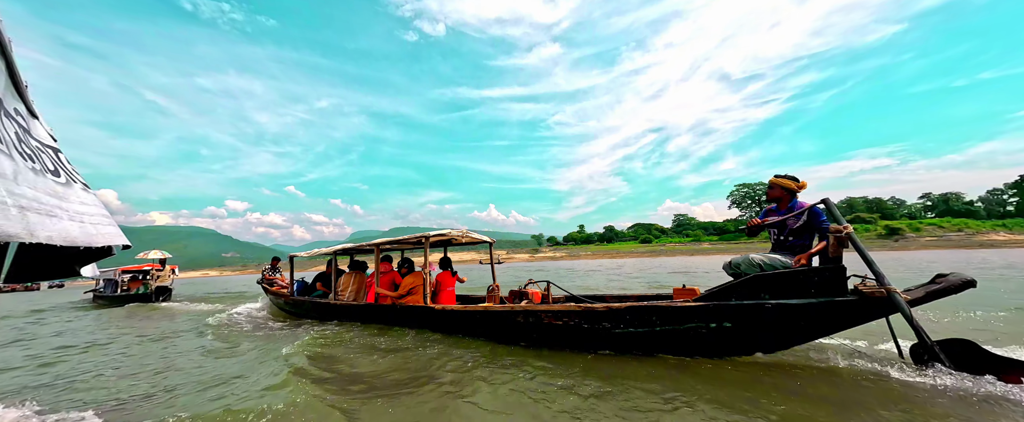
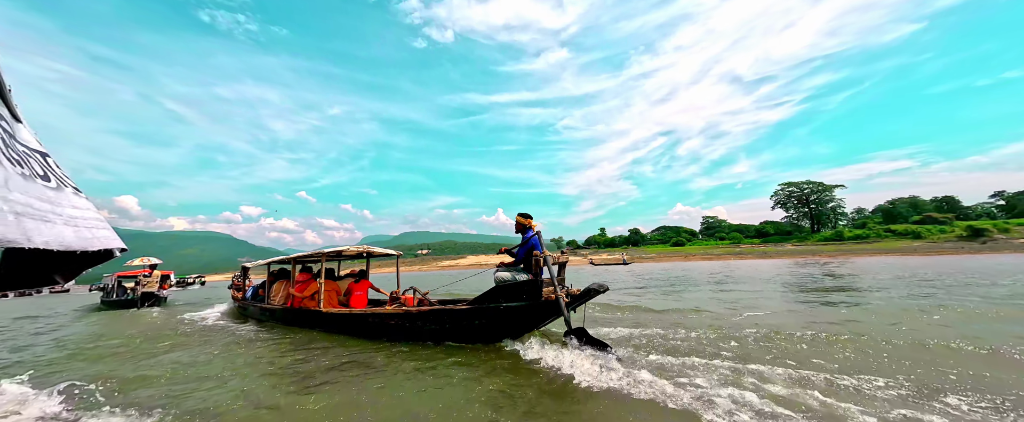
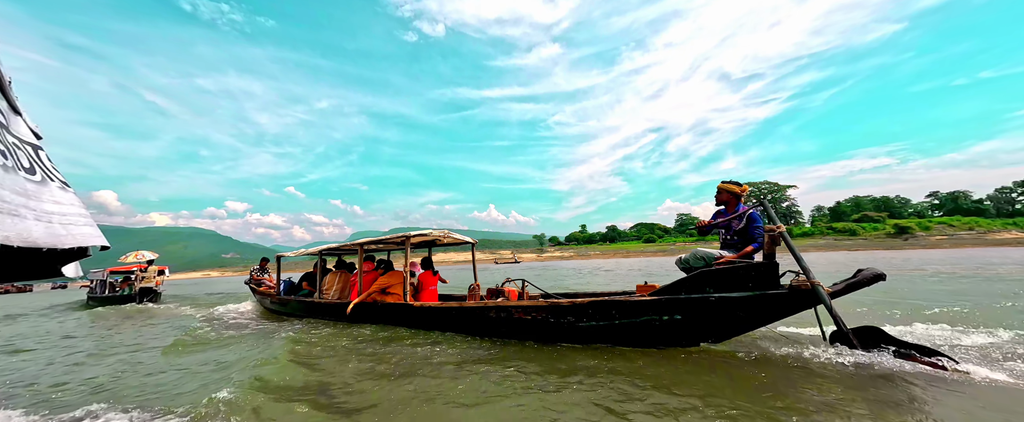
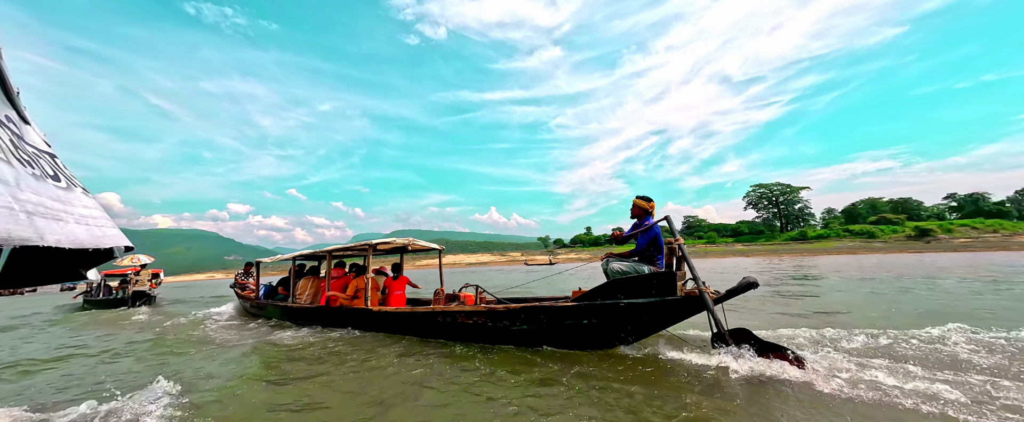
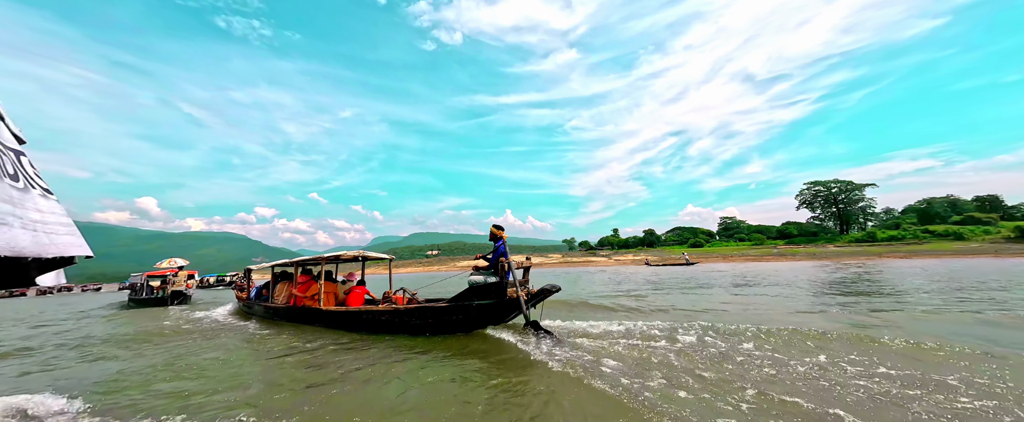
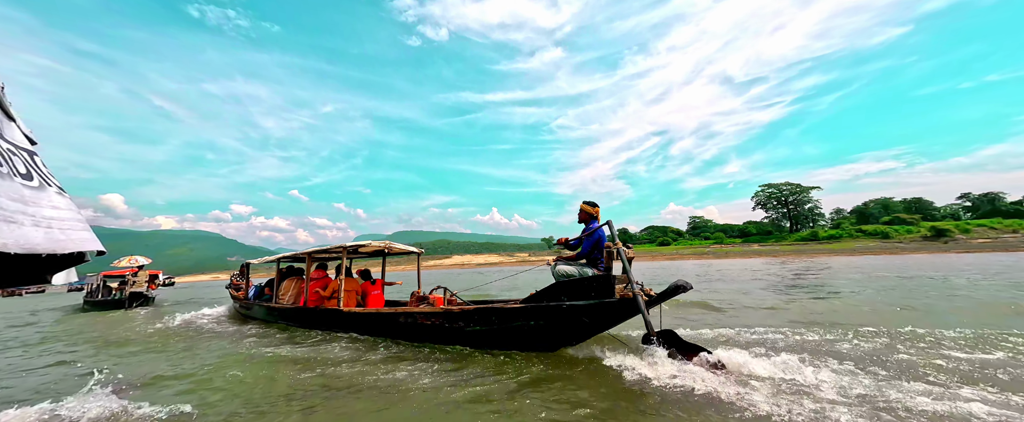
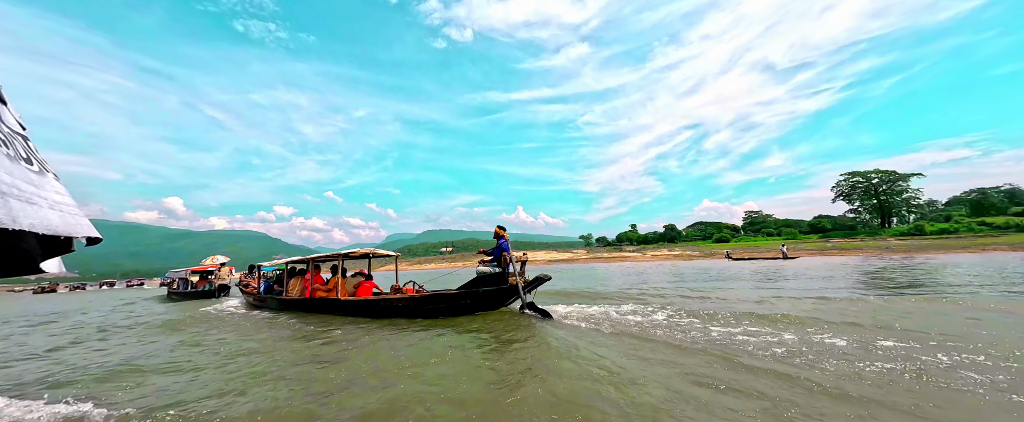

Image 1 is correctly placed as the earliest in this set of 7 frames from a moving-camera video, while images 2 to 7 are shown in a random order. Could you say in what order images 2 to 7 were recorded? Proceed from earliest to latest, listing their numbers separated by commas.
3, 4, 6, 2, 5, 7
